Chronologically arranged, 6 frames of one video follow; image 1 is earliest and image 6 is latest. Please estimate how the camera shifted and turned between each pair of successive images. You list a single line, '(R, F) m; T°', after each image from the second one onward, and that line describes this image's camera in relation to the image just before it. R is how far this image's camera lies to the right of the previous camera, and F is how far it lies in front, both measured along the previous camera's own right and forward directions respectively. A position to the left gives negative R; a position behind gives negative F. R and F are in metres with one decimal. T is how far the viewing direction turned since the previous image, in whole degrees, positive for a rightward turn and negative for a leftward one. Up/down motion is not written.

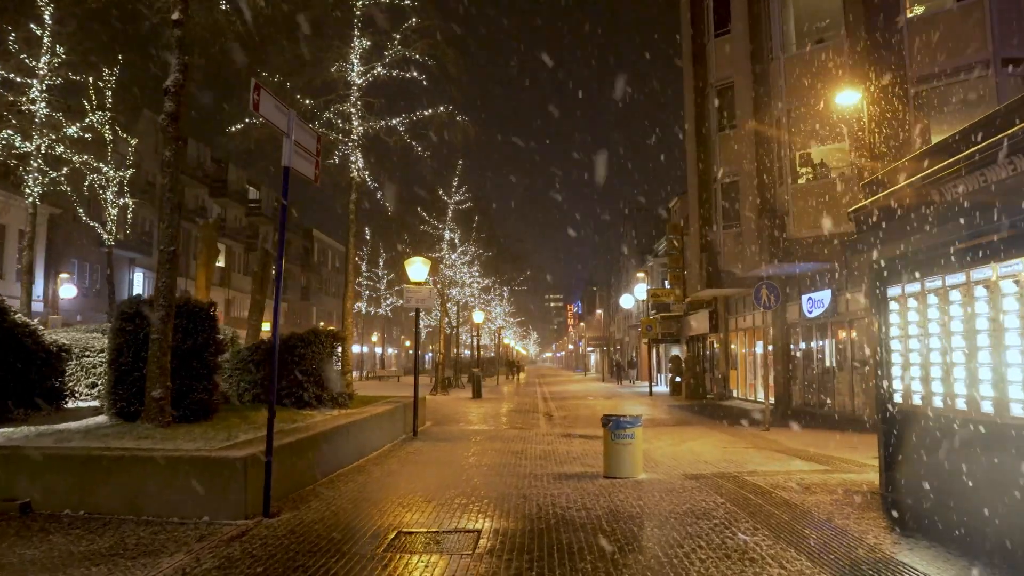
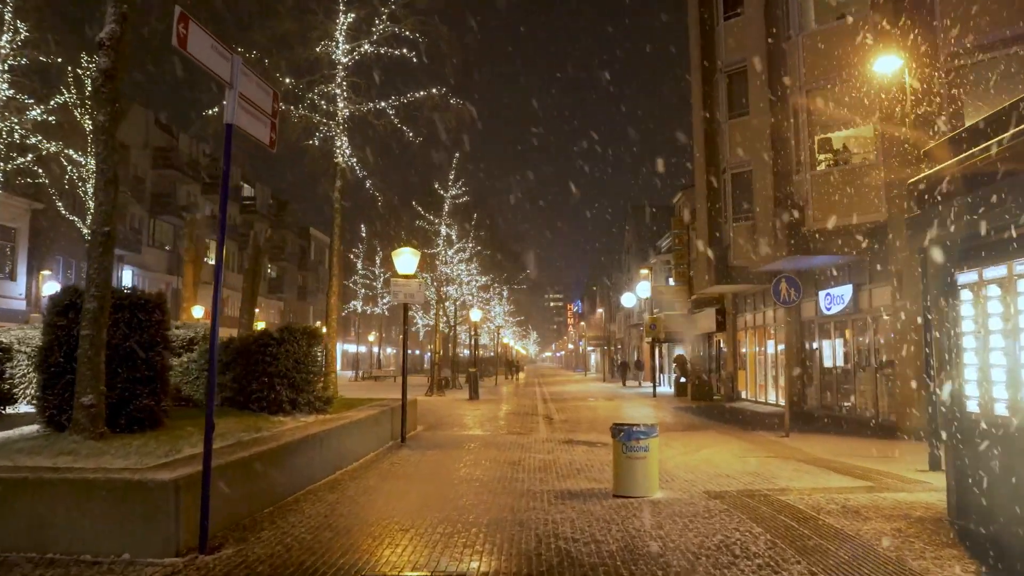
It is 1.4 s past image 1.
(+0.1, +1.3) m; 0°
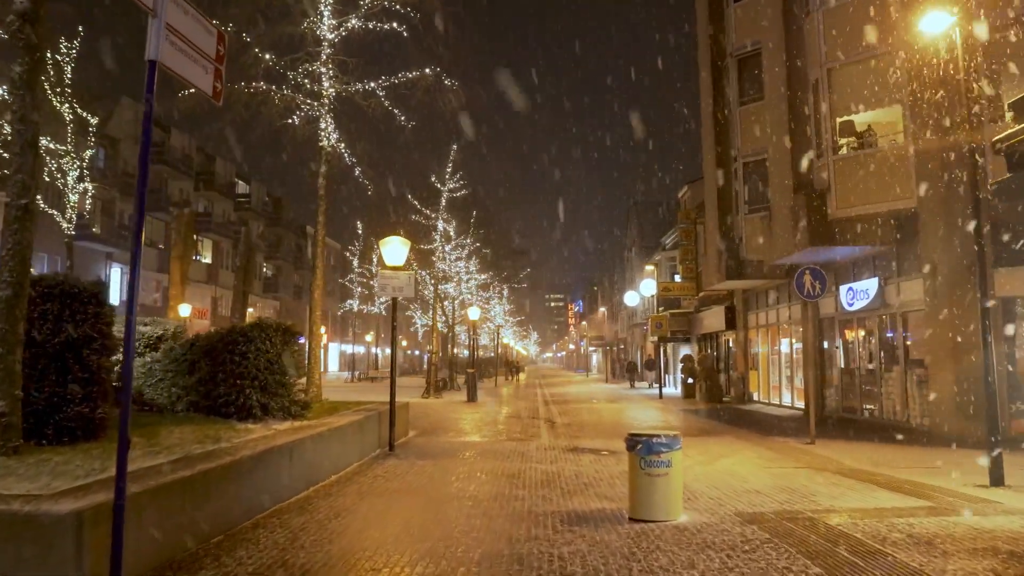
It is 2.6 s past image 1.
(0.0, +1.3) m; 0°
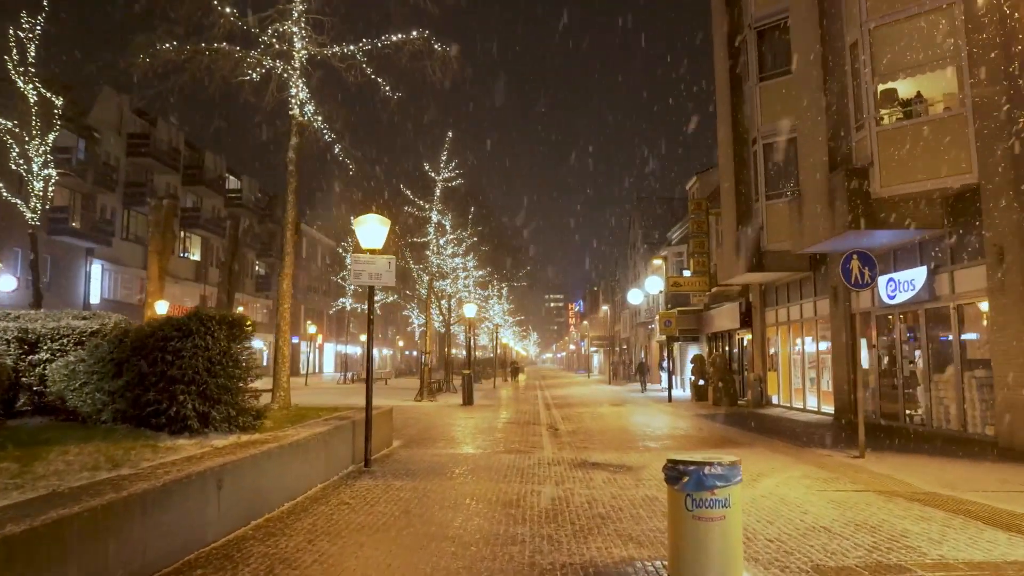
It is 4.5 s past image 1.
(0.0, +2.0) m; 0°
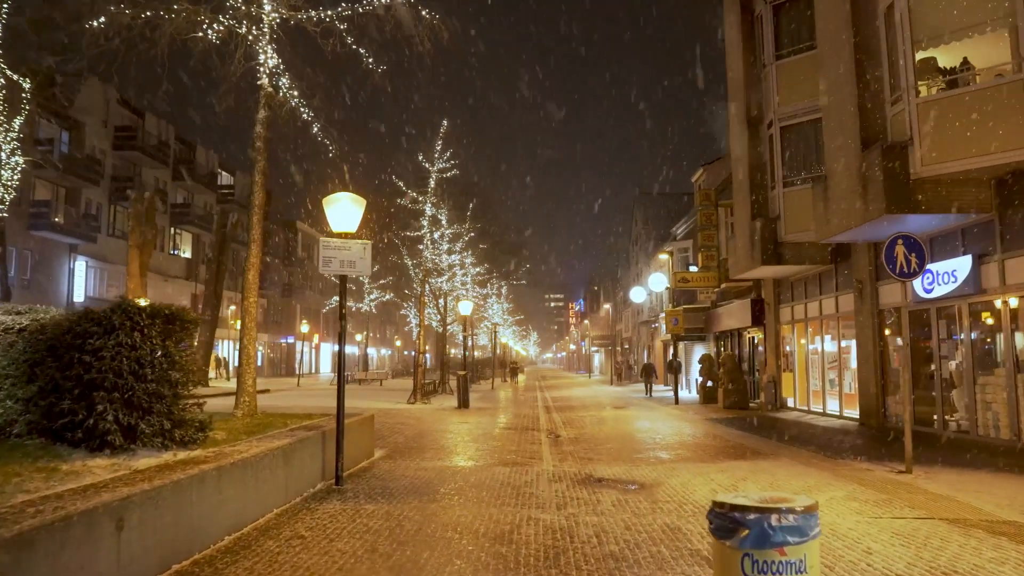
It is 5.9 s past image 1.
(+0.1, +1.5) m; 0°
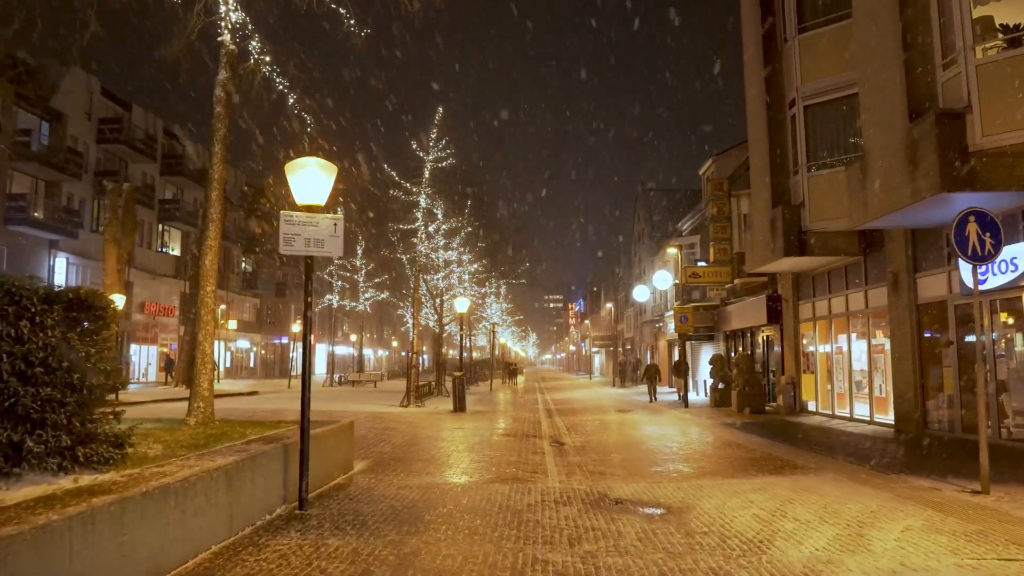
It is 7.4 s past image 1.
(0.0, +1.7) m; 0°
